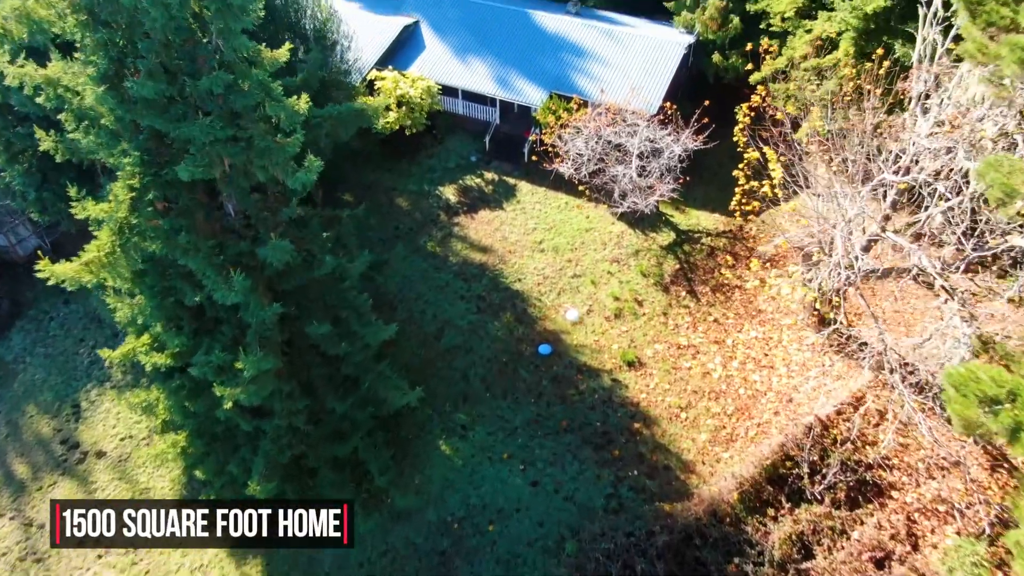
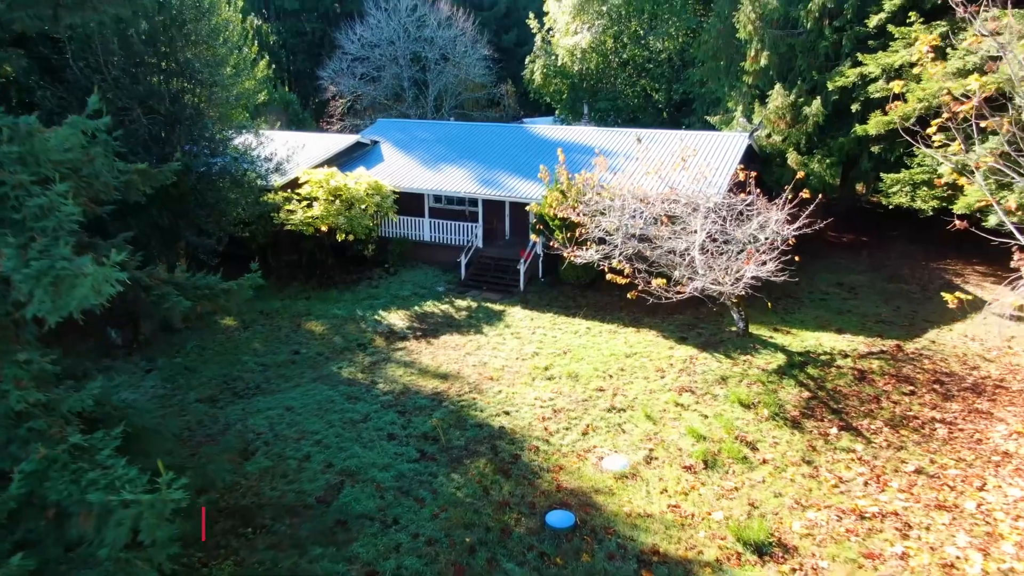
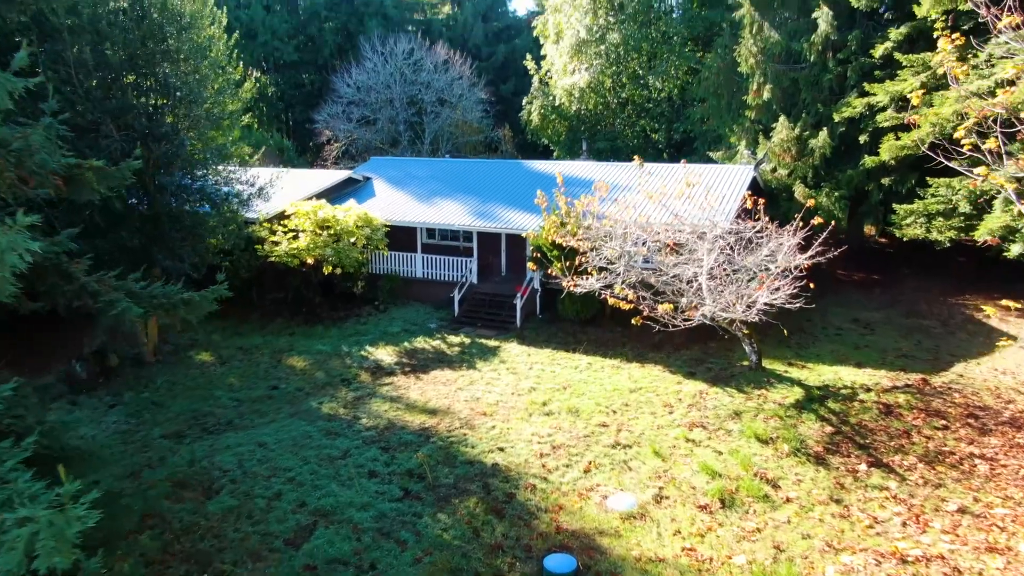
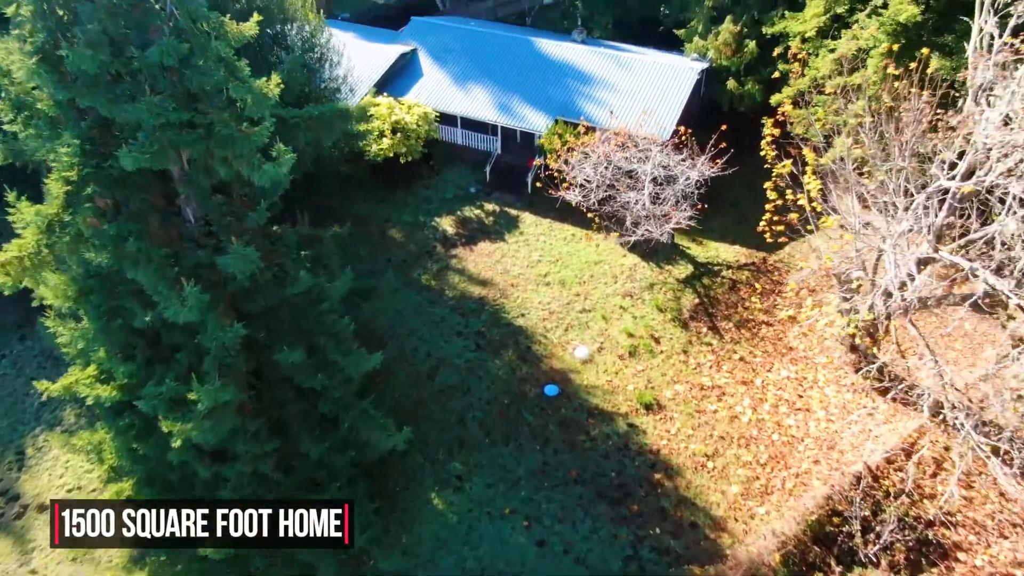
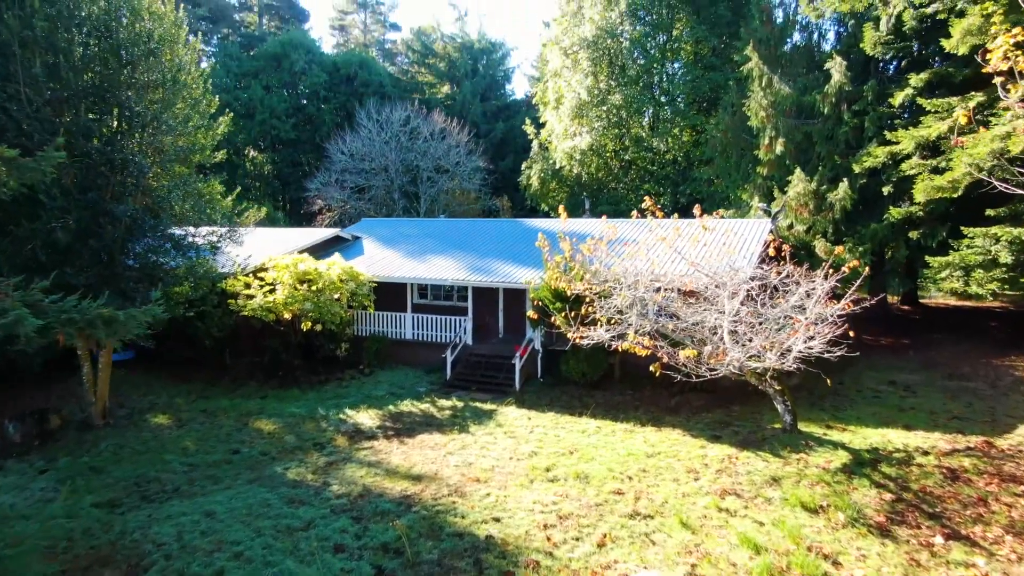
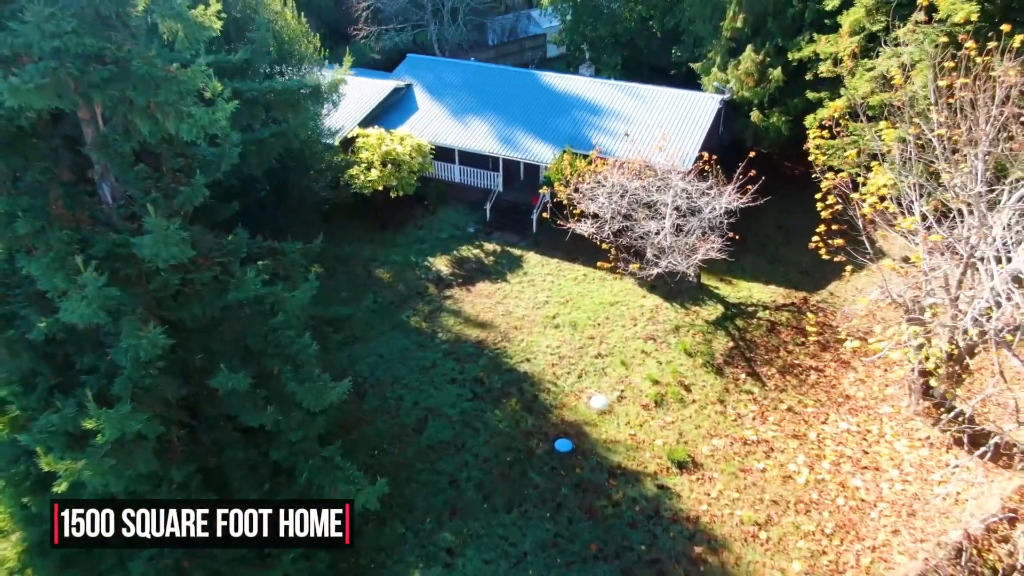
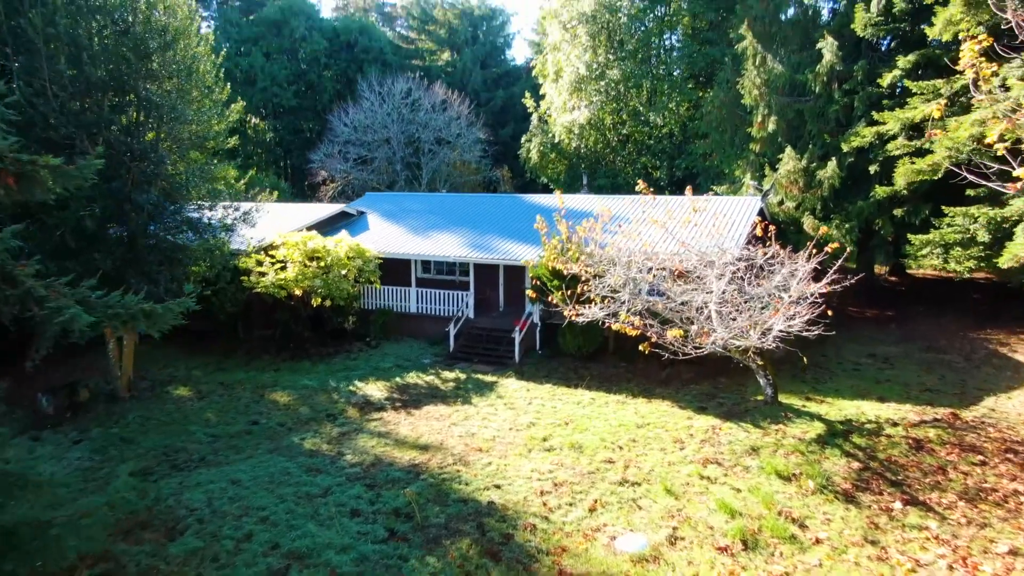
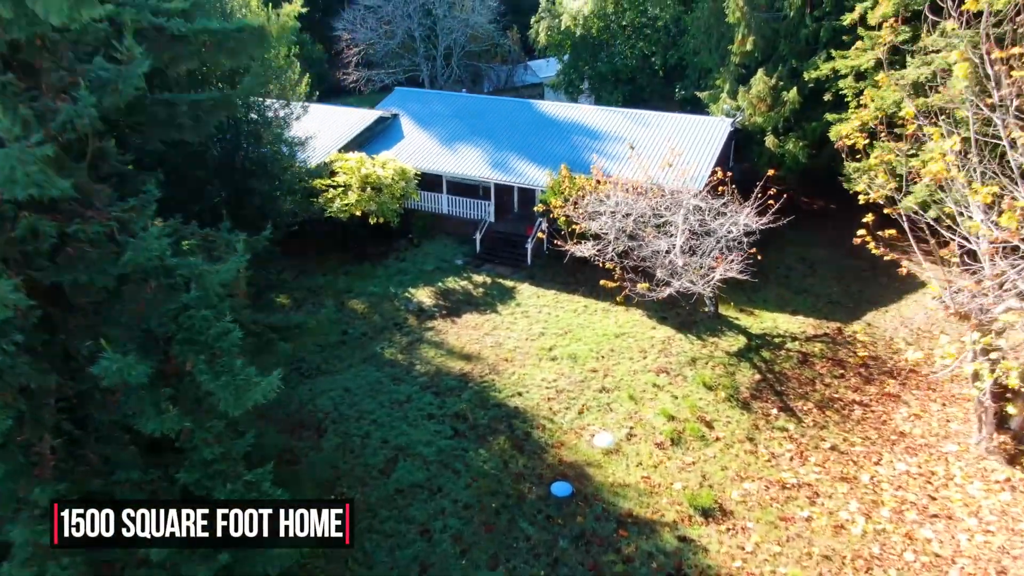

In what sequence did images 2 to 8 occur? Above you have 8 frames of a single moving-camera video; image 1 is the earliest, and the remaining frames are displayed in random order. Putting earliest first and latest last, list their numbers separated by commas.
4, 6, 8, 2, 3, 7, 5
